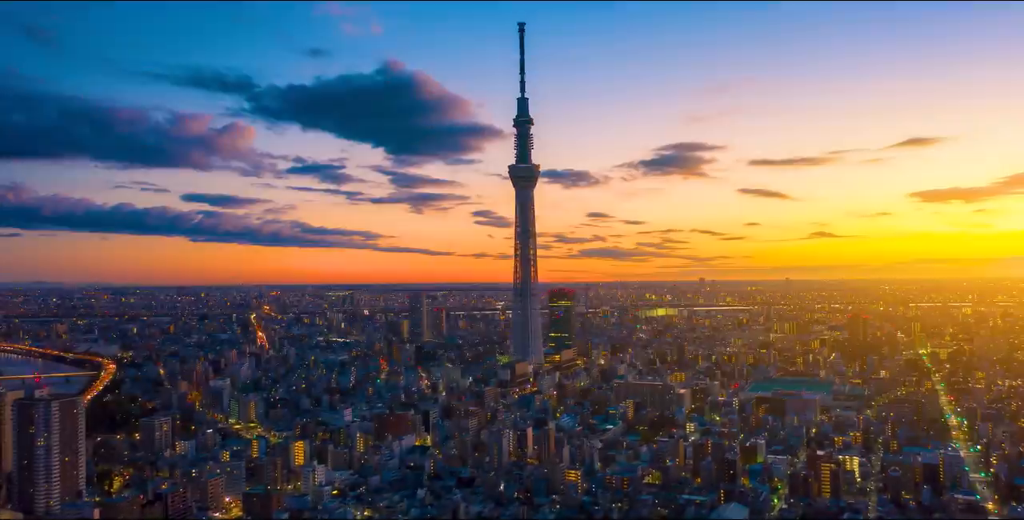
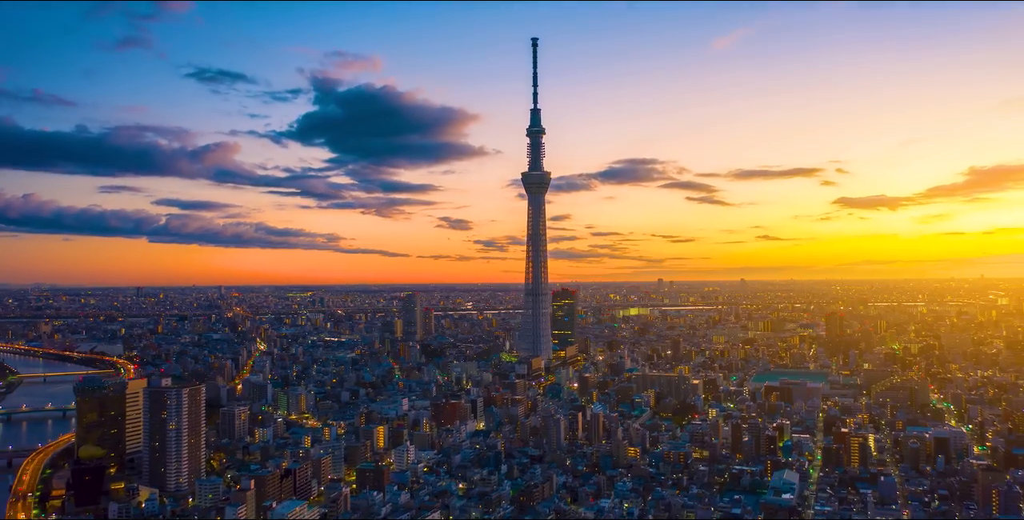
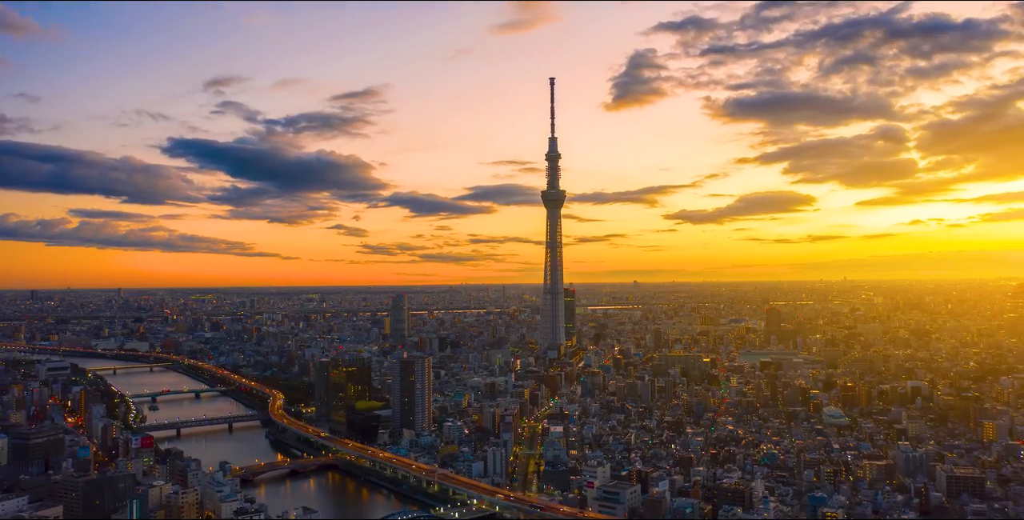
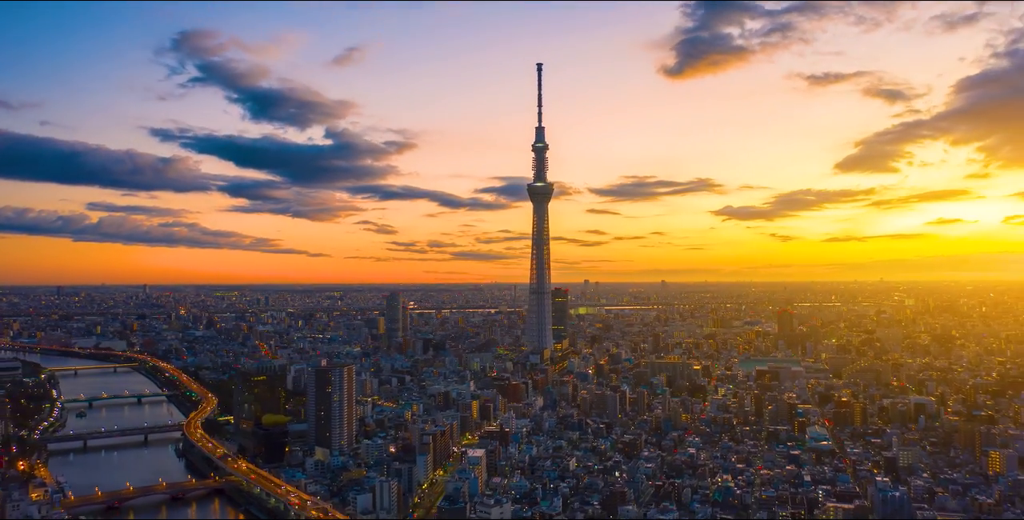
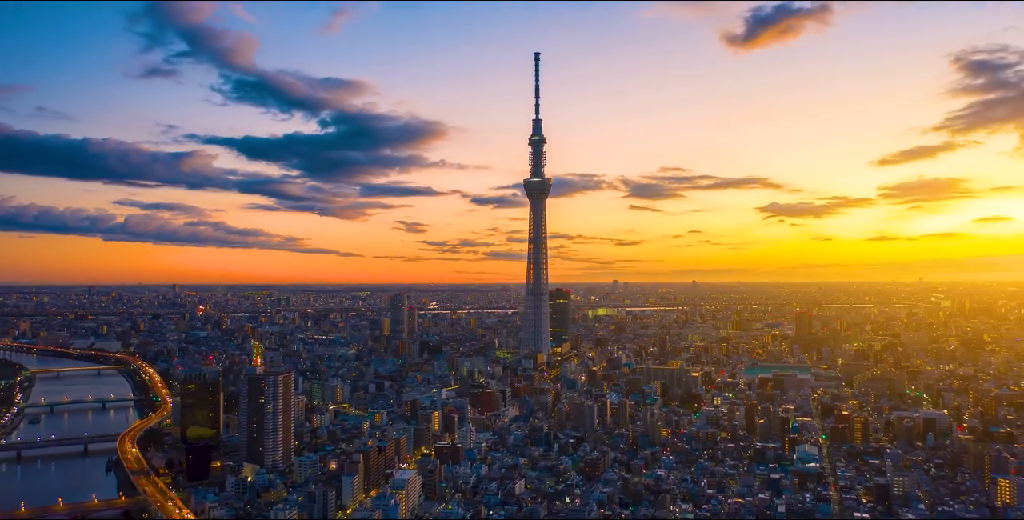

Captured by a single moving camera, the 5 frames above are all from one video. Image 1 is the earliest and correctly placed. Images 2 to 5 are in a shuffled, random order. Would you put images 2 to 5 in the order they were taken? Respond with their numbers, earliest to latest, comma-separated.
2, 5, 4, 3
